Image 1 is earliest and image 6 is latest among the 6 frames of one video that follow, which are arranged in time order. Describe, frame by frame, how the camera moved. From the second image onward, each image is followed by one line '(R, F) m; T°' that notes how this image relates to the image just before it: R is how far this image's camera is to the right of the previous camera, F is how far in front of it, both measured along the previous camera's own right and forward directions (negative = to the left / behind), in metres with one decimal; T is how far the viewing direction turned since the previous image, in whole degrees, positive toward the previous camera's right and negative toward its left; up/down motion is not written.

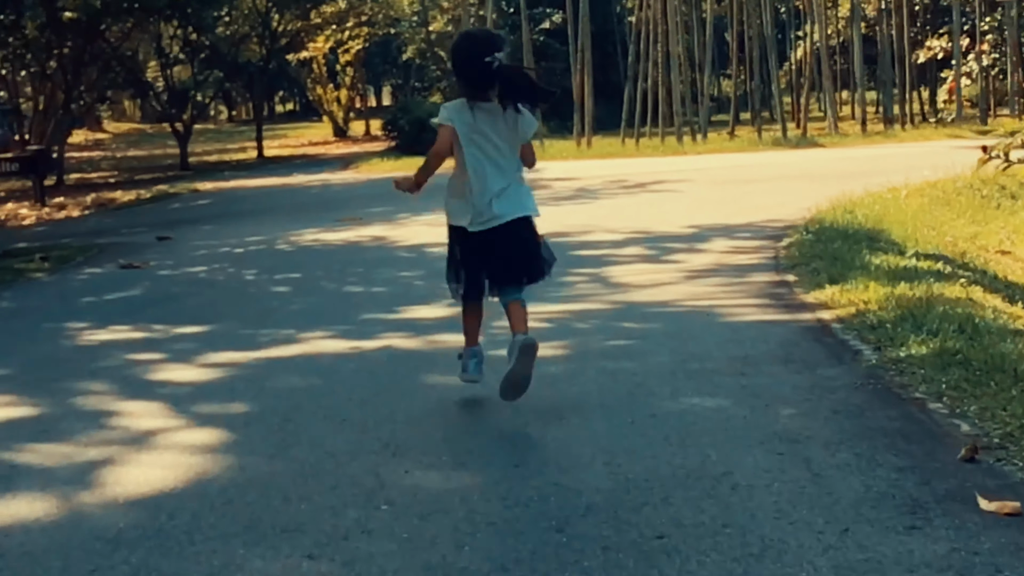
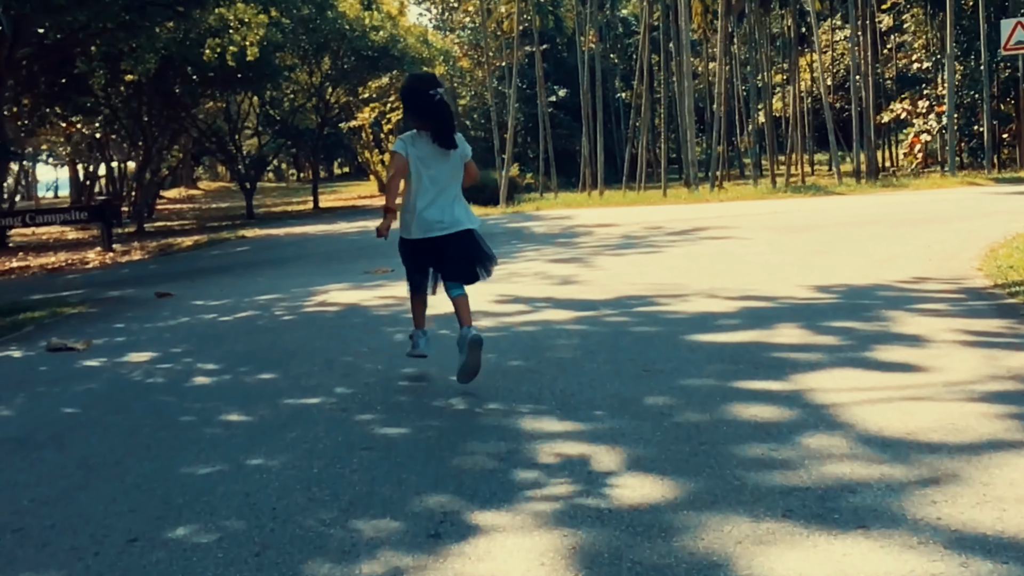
(-0.2, +1.8) m; -1°
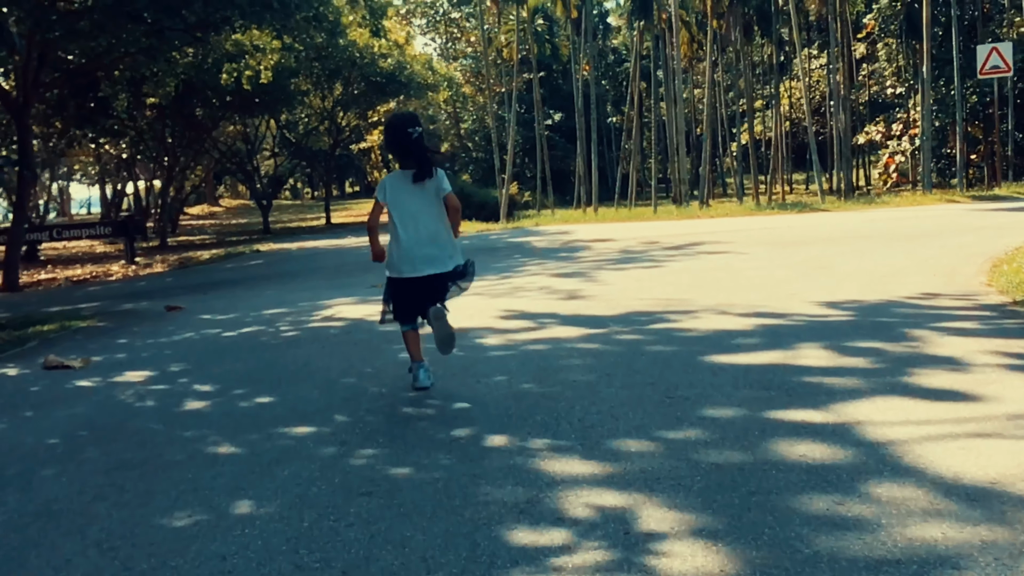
(-0.2, -0.3) m; +1°
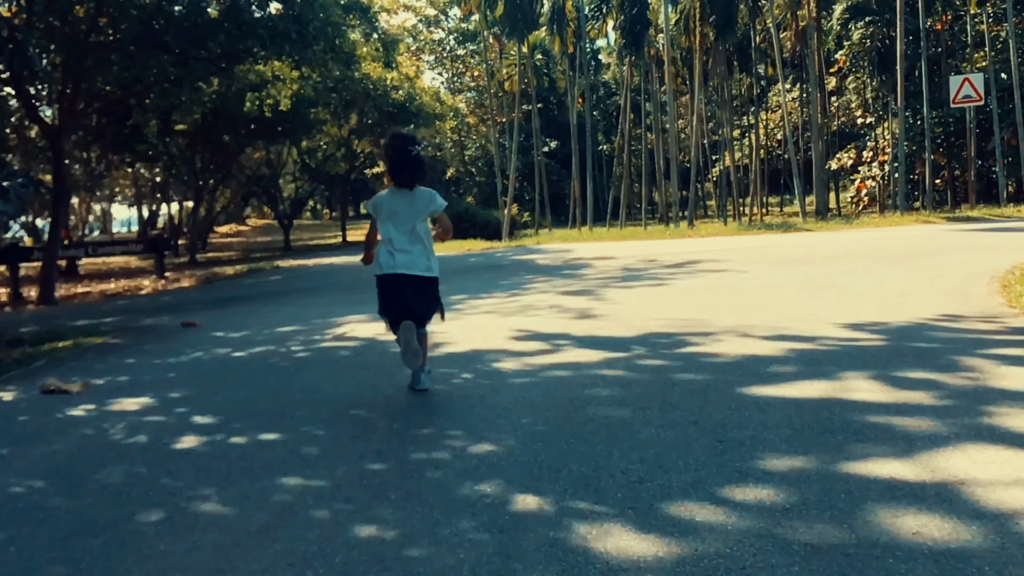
(-0.4, -0.6) m; +1°
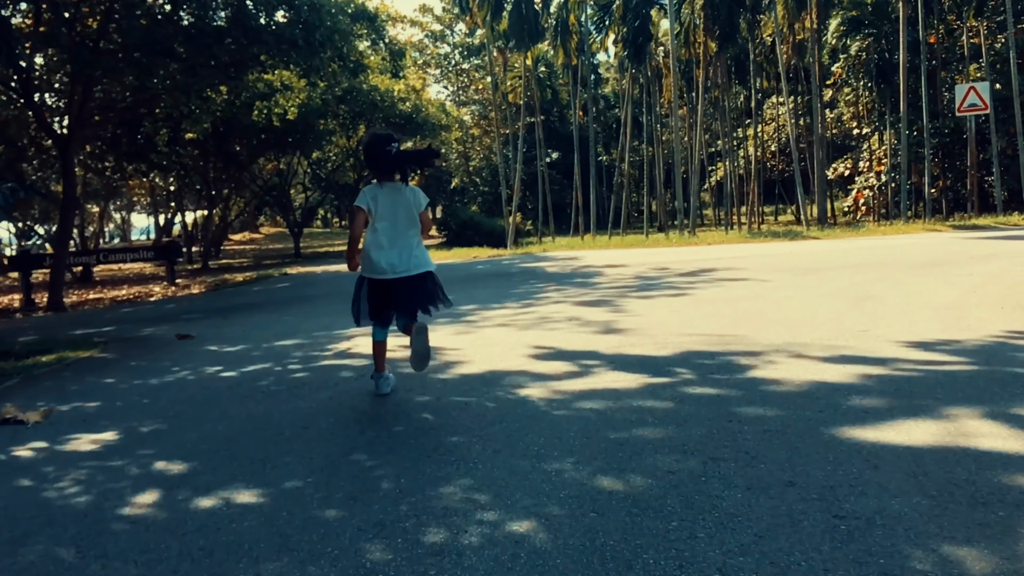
(-0.2, +1.5) m; 0°
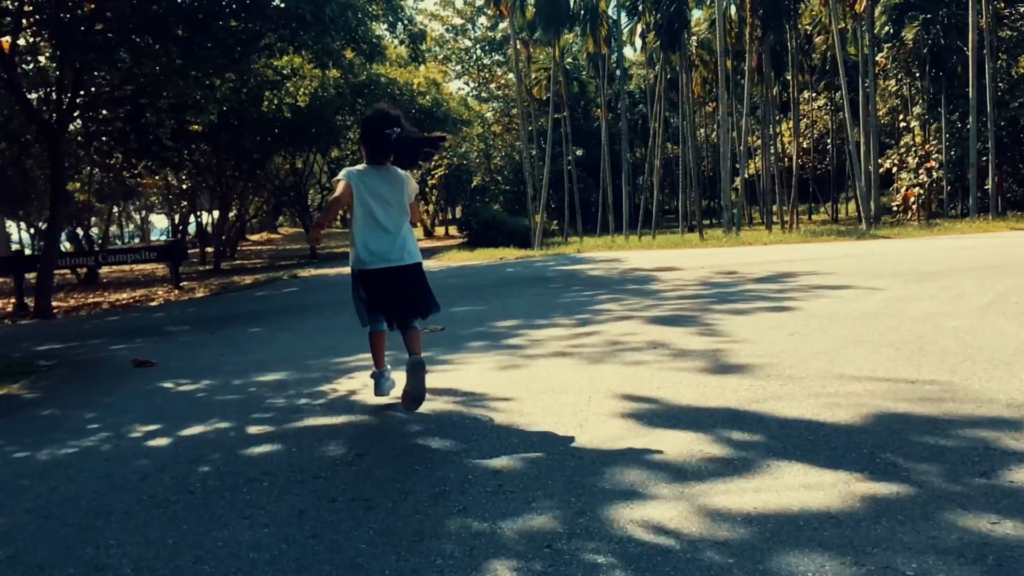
(-0.4, +3.8) m; -1°
